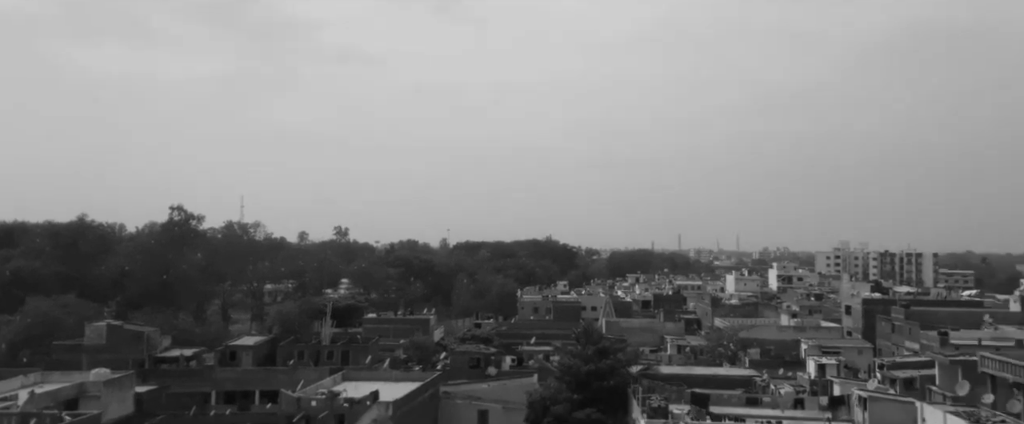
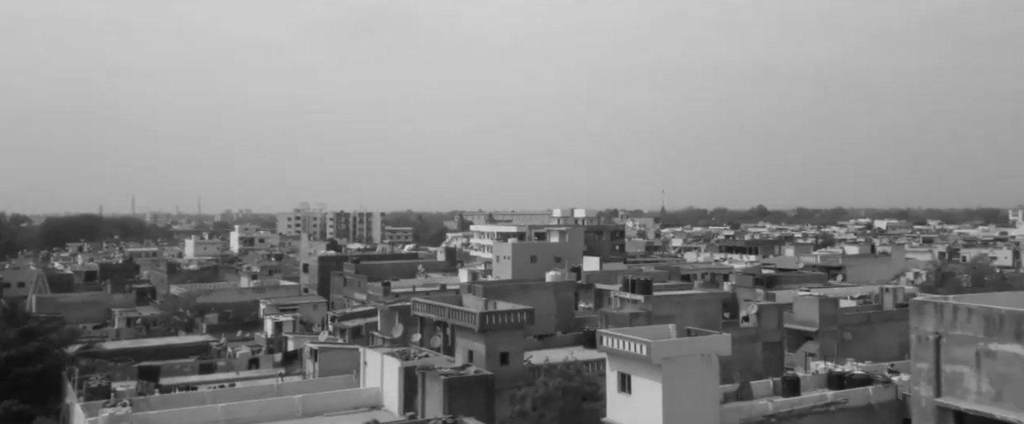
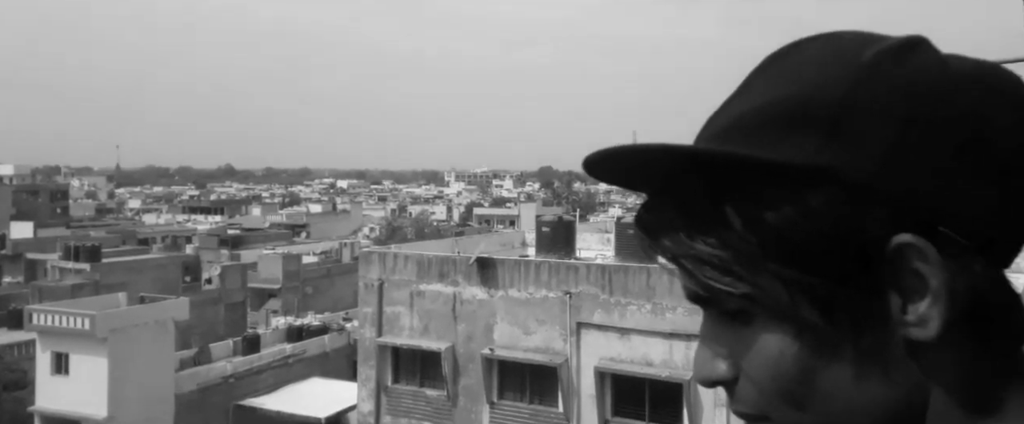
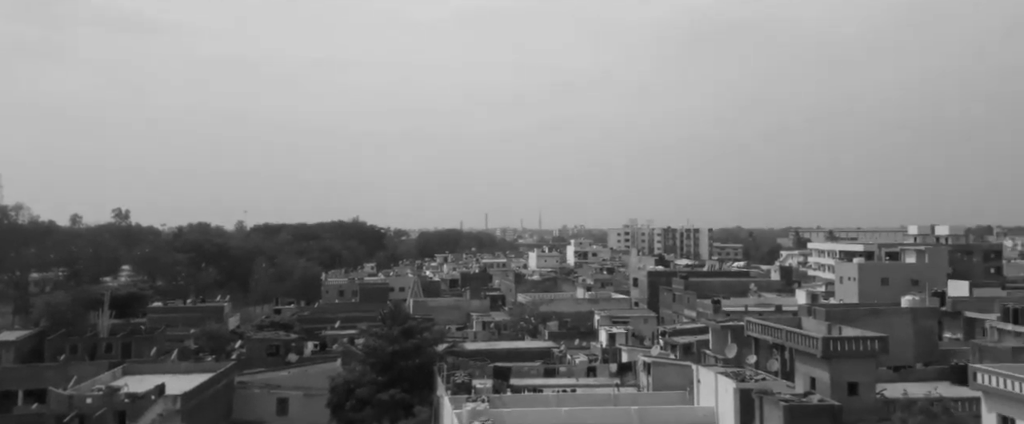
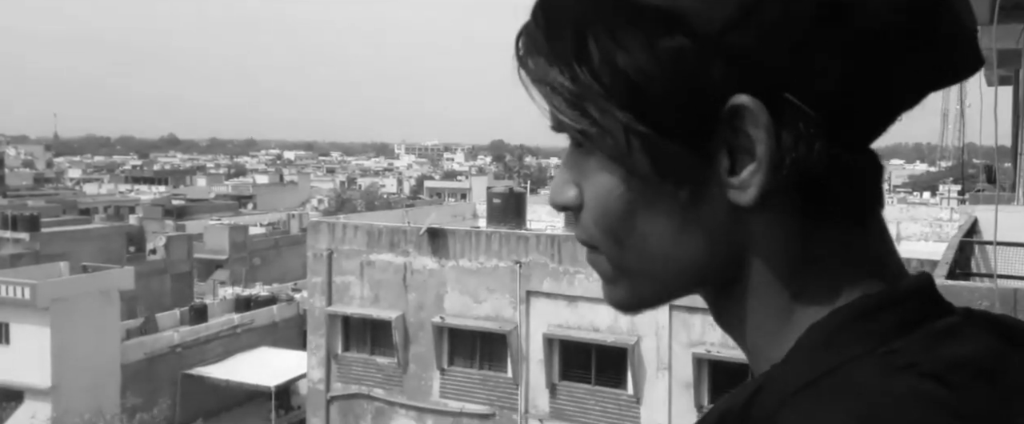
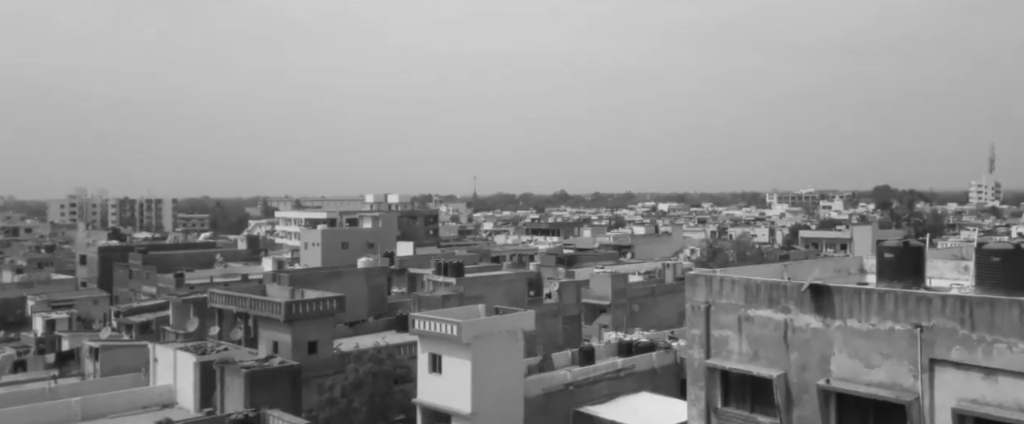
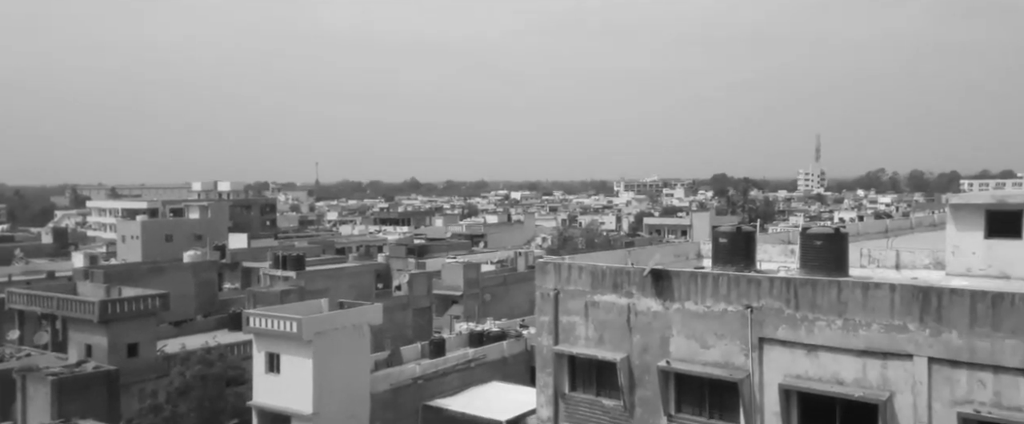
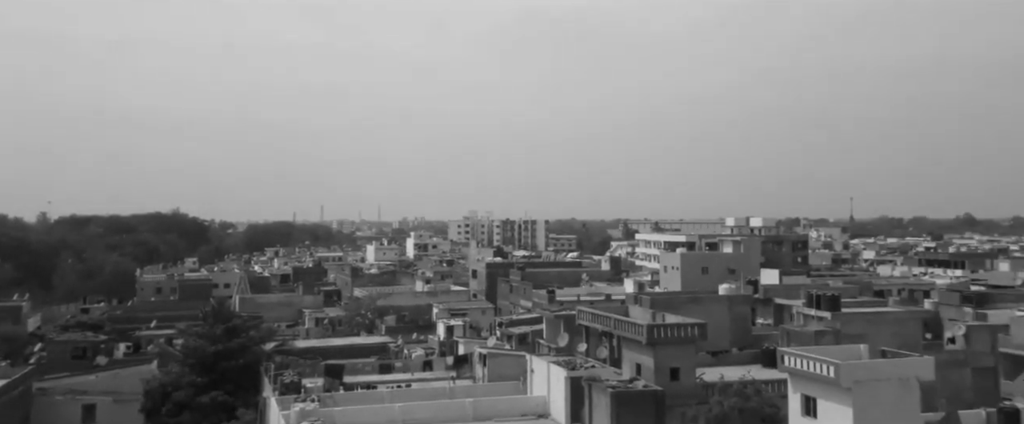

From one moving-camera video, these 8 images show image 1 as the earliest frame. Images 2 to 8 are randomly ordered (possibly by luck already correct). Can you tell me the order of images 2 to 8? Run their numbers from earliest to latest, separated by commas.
4, 8, 2, 6, 7, 3, 5
